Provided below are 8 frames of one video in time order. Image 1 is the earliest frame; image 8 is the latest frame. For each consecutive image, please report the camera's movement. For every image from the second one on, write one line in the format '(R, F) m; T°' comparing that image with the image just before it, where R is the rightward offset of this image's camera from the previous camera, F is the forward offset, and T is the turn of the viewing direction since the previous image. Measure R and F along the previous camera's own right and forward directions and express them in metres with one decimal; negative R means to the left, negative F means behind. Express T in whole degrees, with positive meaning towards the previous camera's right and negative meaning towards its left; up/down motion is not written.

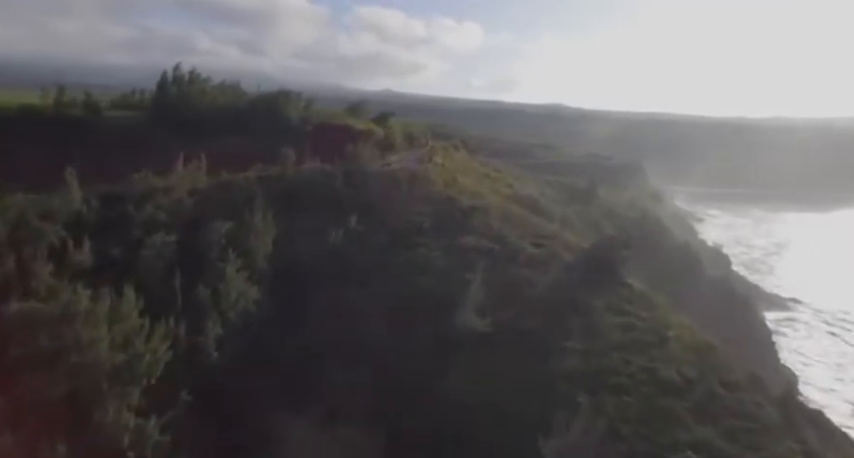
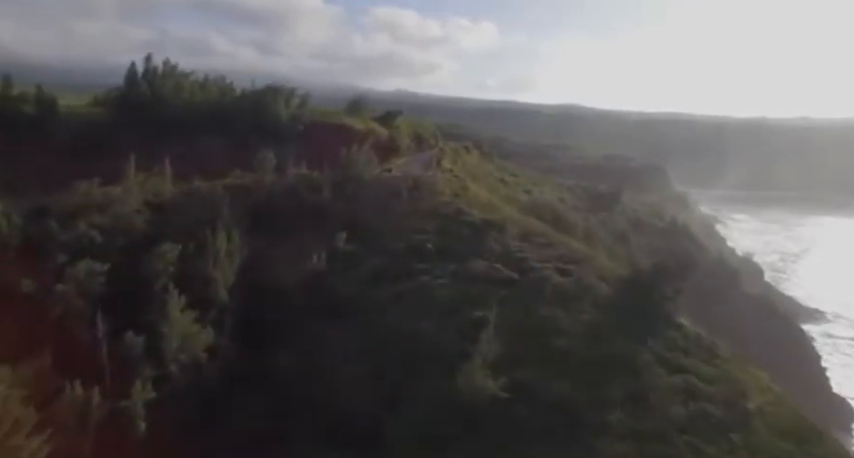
(+0.3, +3.3) m; -1°
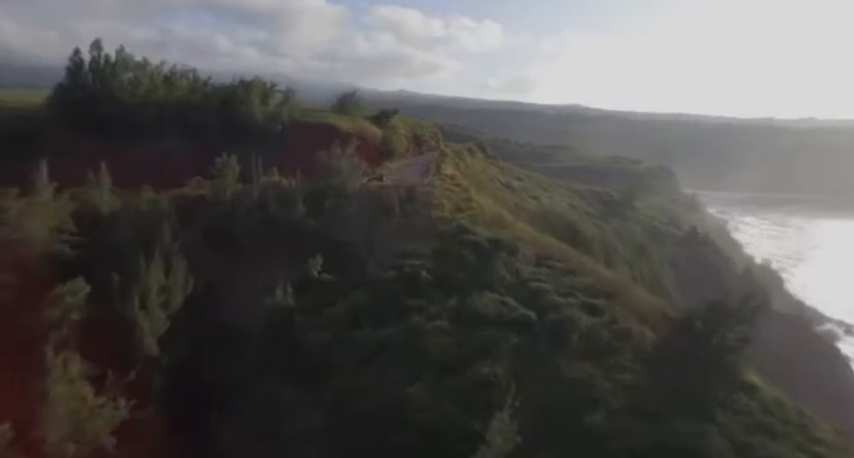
(+0.2, +3.1) m; 0°
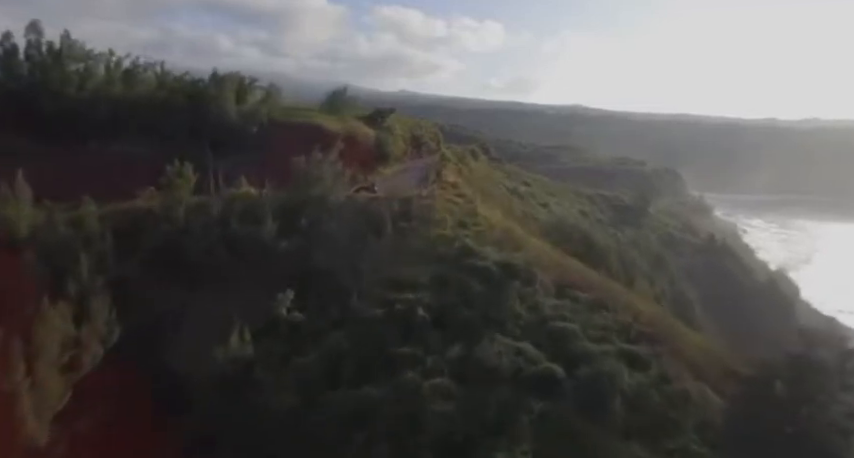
(+0.1, +2.6) m; 0°
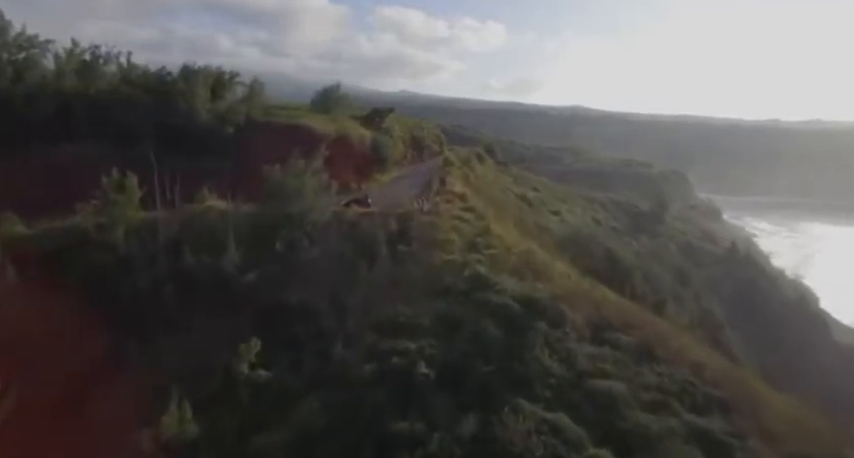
(-0.1, +2.4) m; 0°
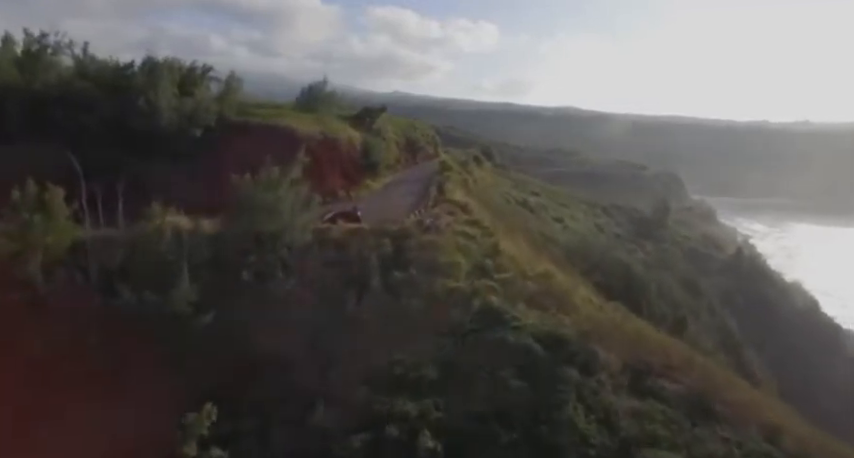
(-0.2, +1.9) m; +1°
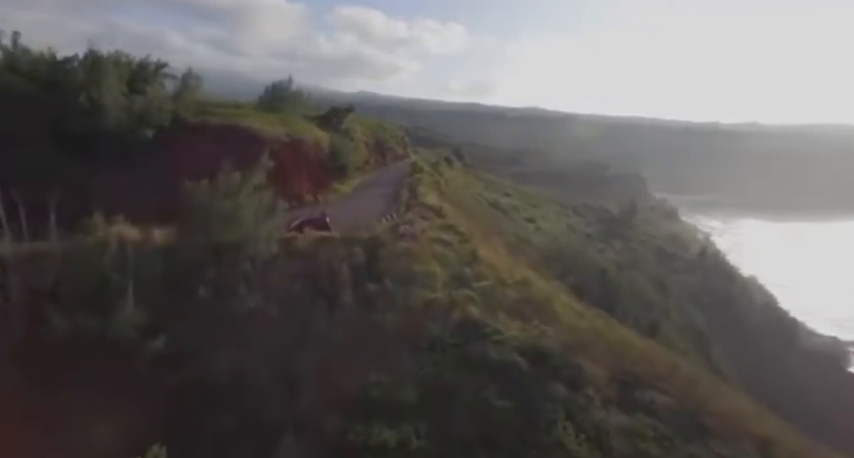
(-0.1, +0.6) m; +3°
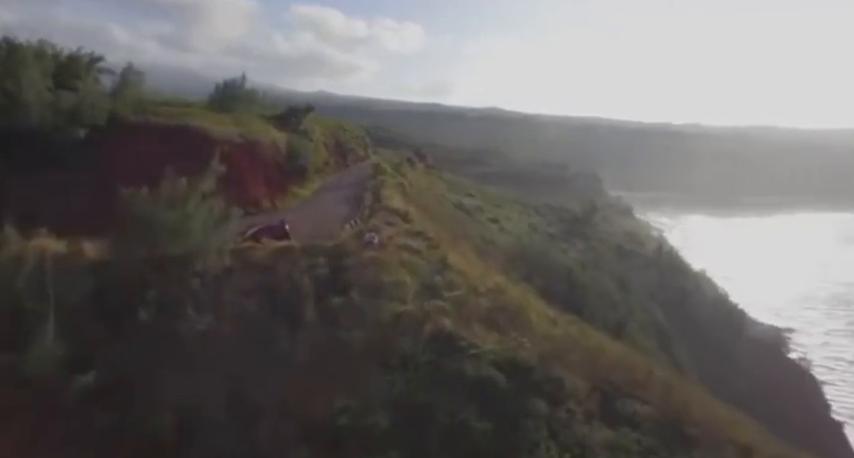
(-0.1, +0.6) m; +4°
